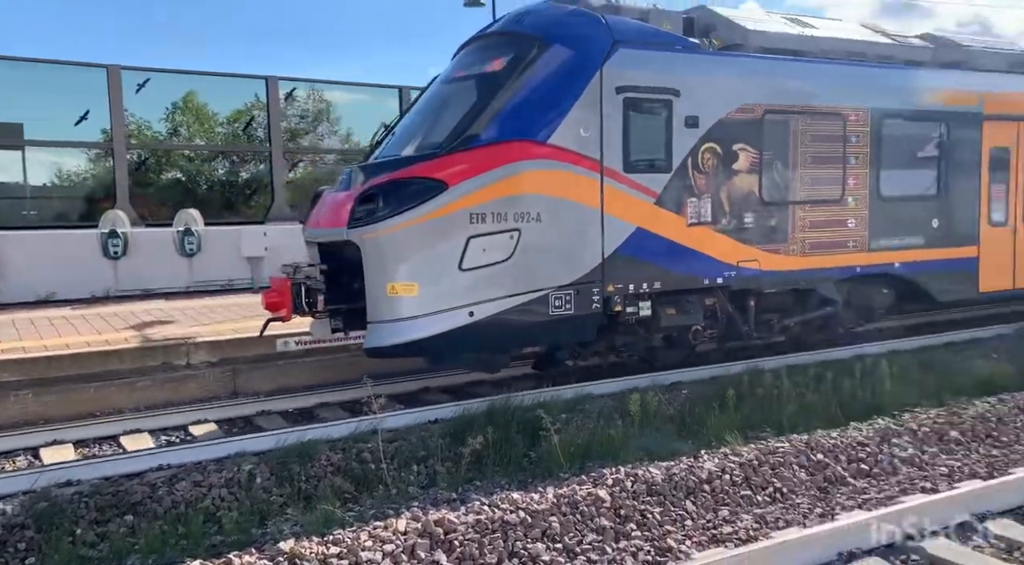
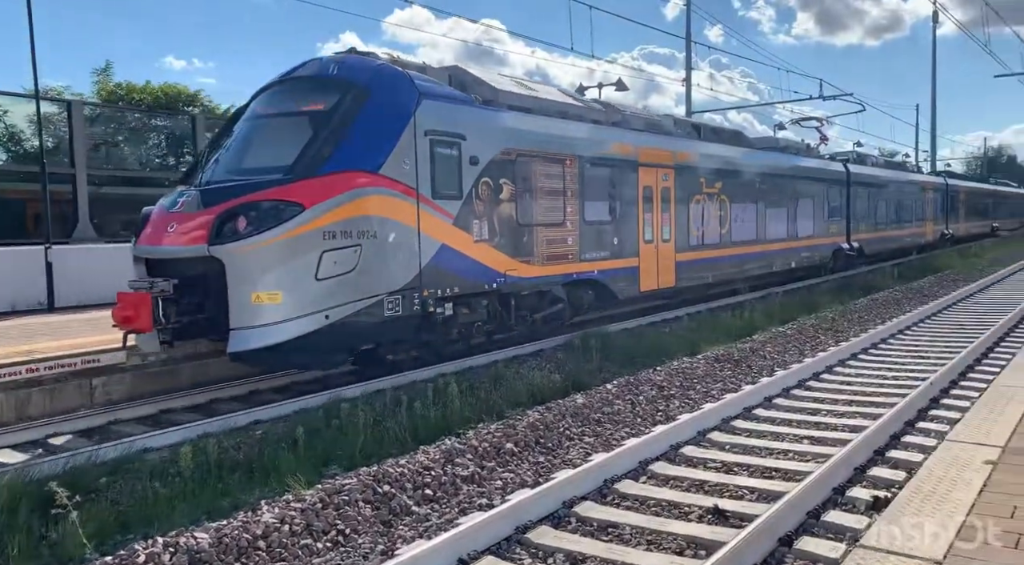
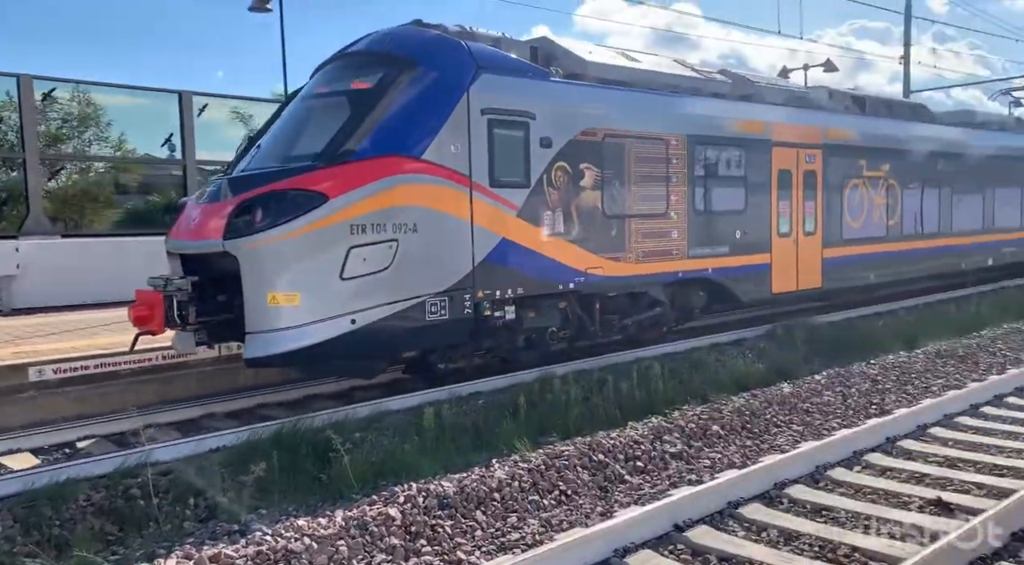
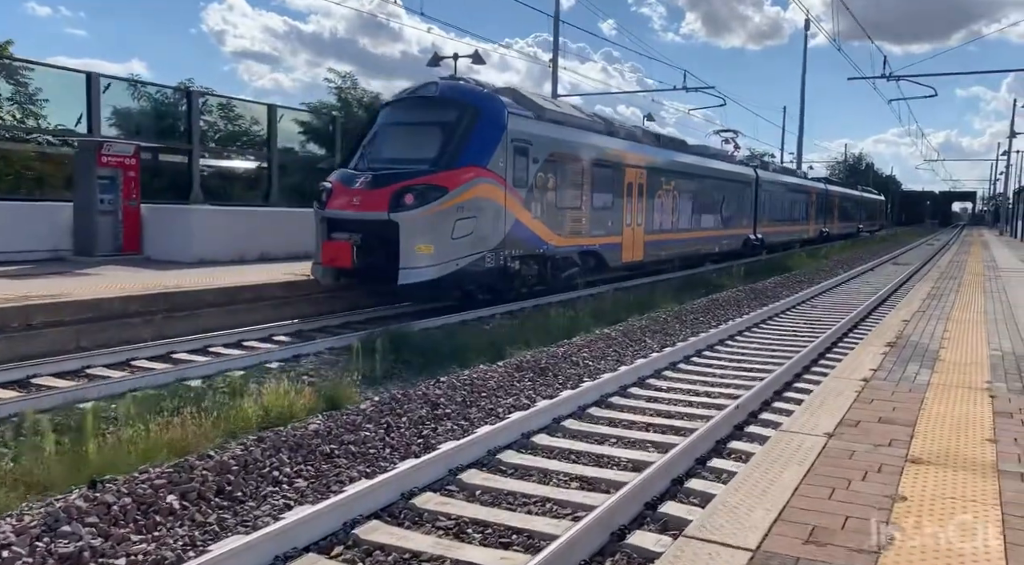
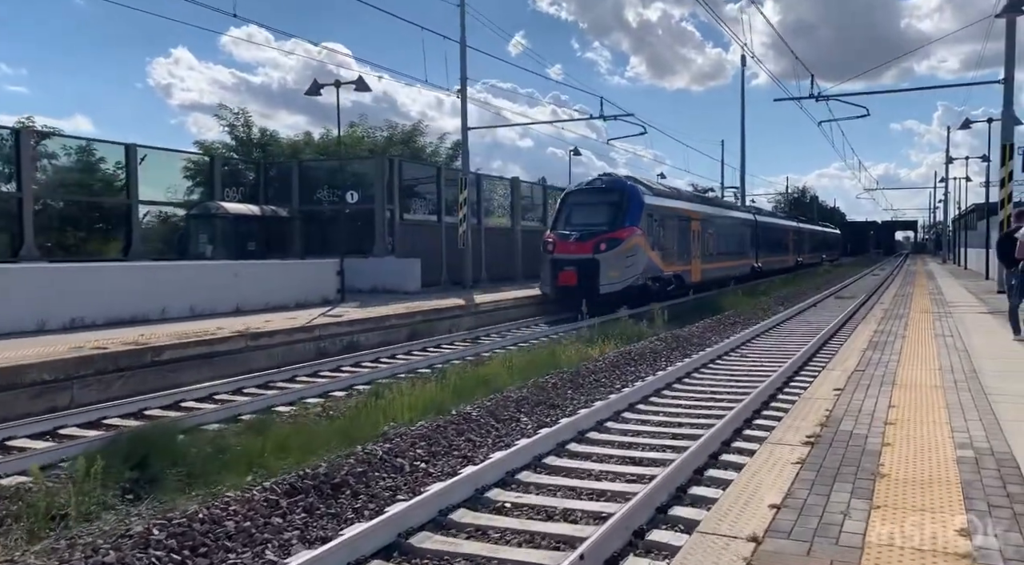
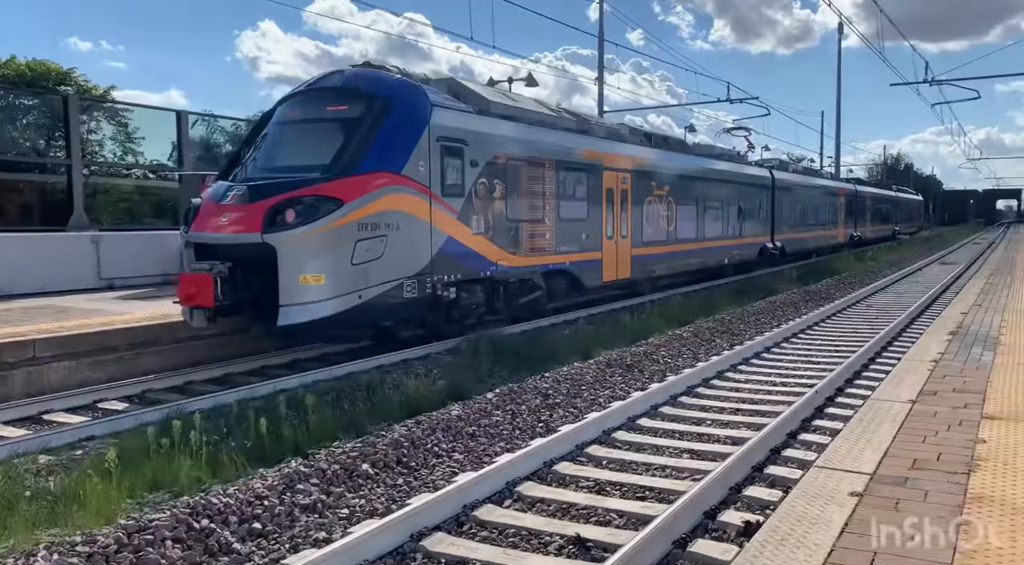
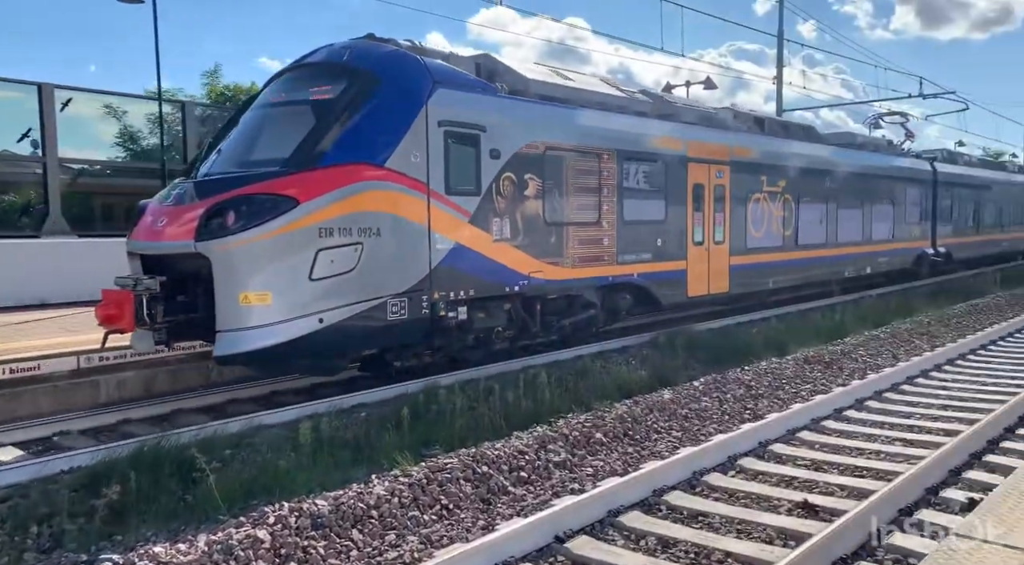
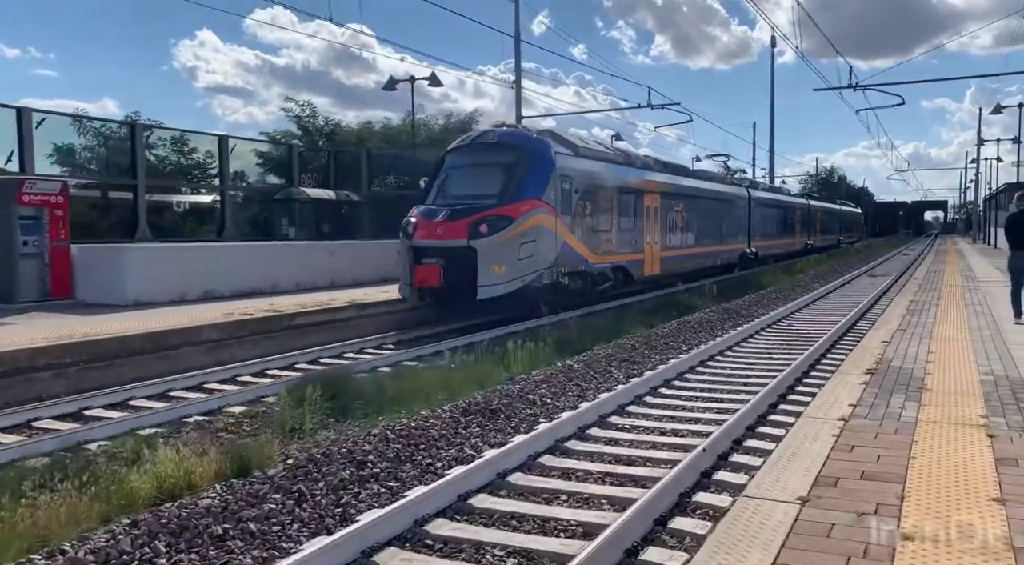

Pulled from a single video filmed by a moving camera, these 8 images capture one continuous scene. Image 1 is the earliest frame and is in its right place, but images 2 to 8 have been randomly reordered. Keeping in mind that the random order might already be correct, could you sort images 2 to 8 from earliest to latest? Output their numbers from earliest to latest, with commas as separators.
3, 7, 2, 6, 4, 8, 5
